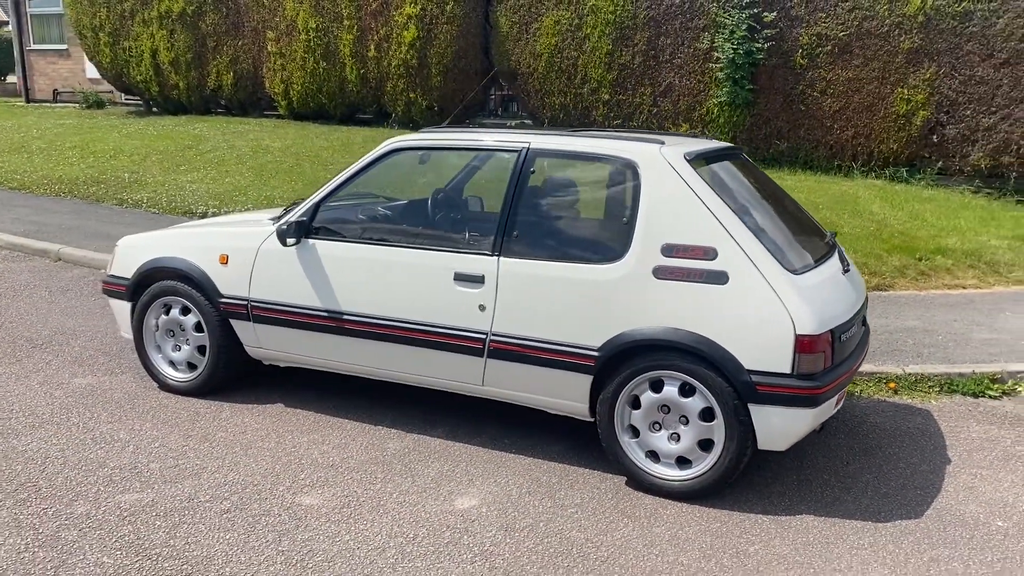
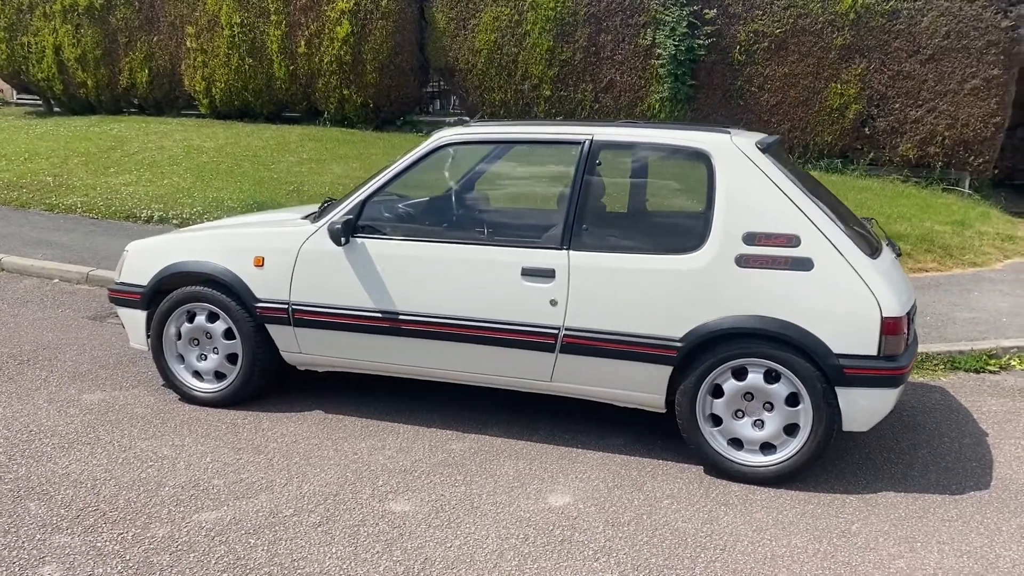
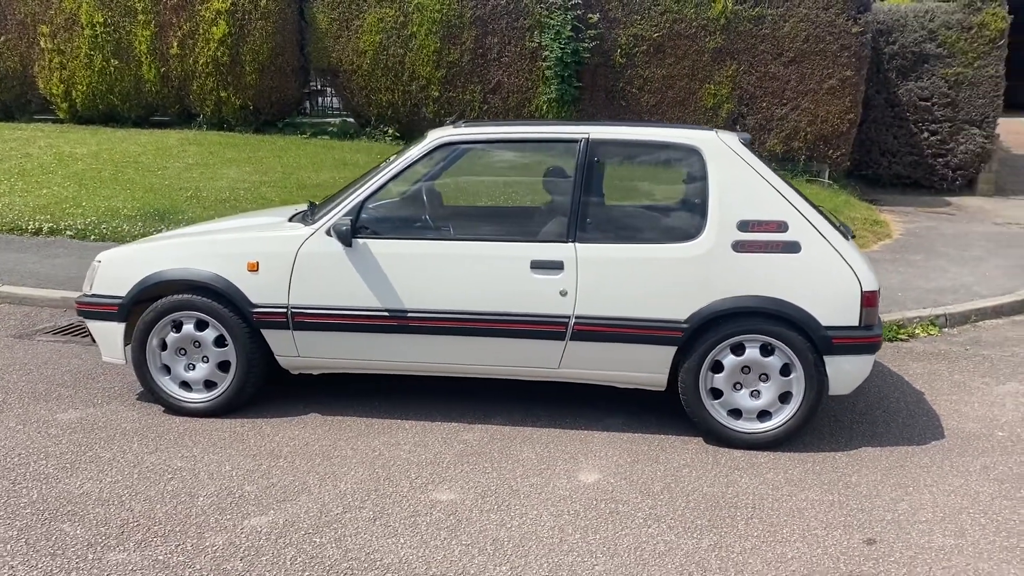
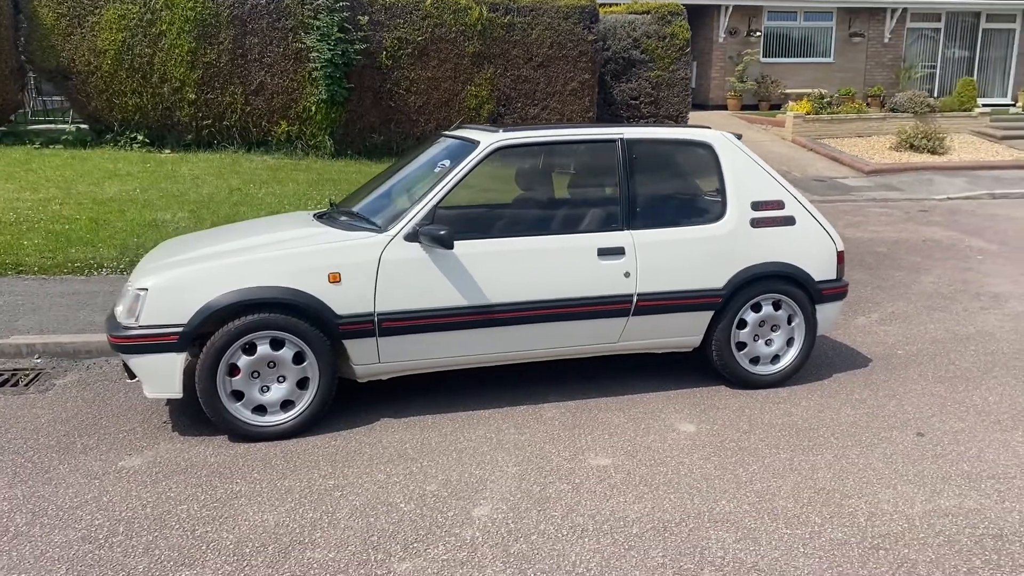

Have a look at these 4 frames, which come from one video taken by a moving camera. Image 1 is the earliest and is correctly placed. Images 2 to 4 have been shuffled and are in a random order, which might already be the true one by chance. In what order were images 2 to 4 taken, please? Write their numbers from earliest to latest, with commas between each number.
2, 3, 4
